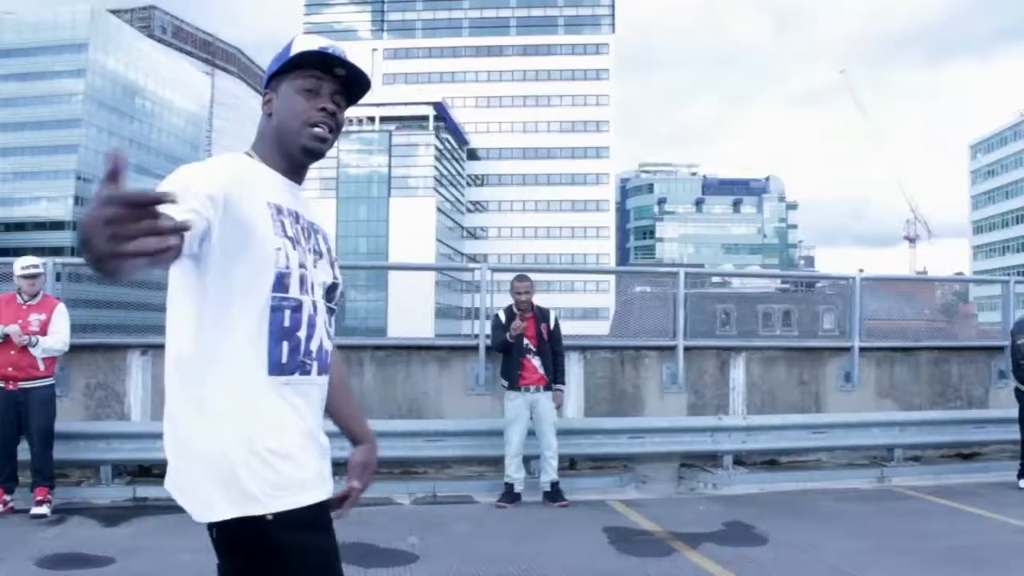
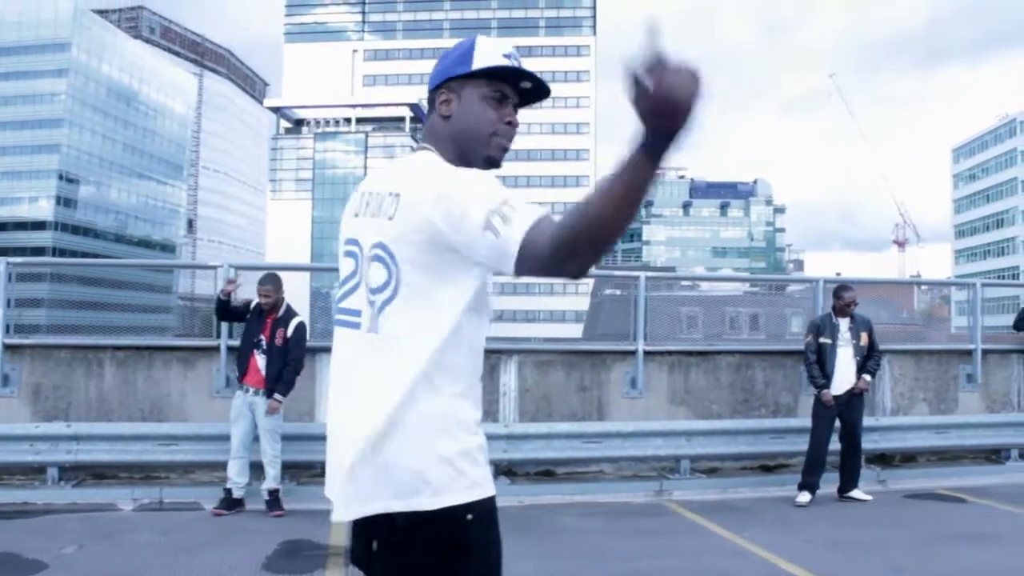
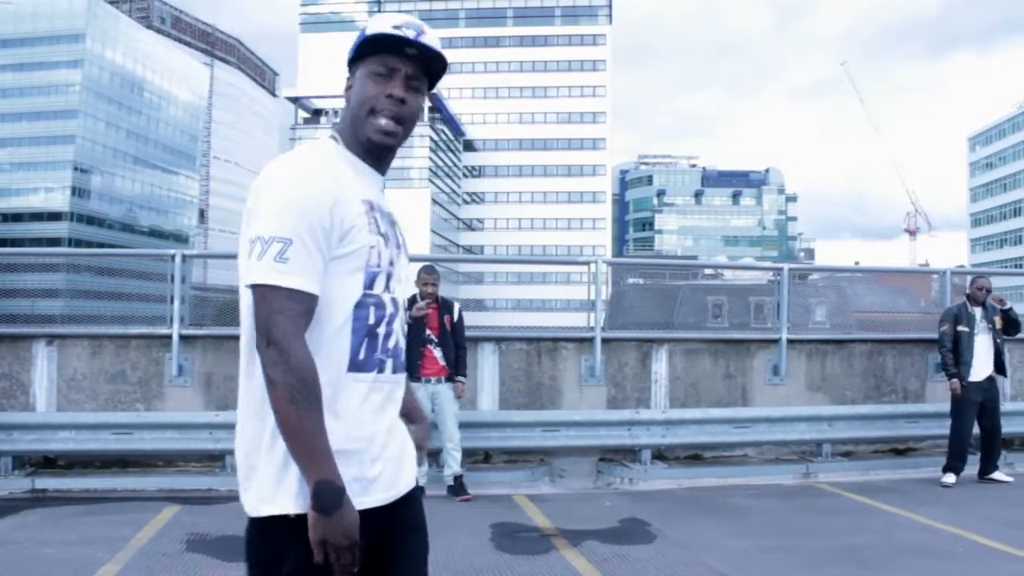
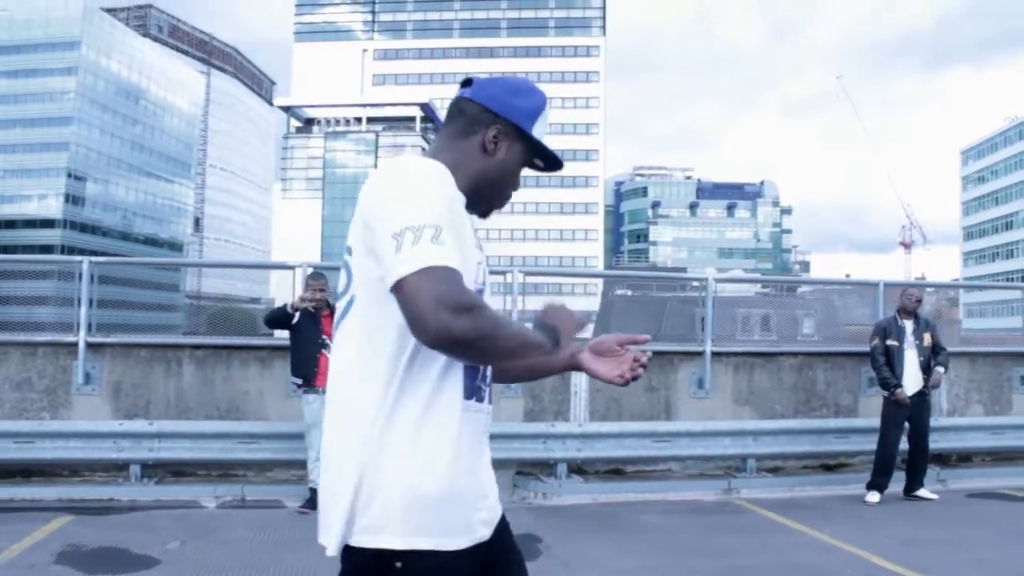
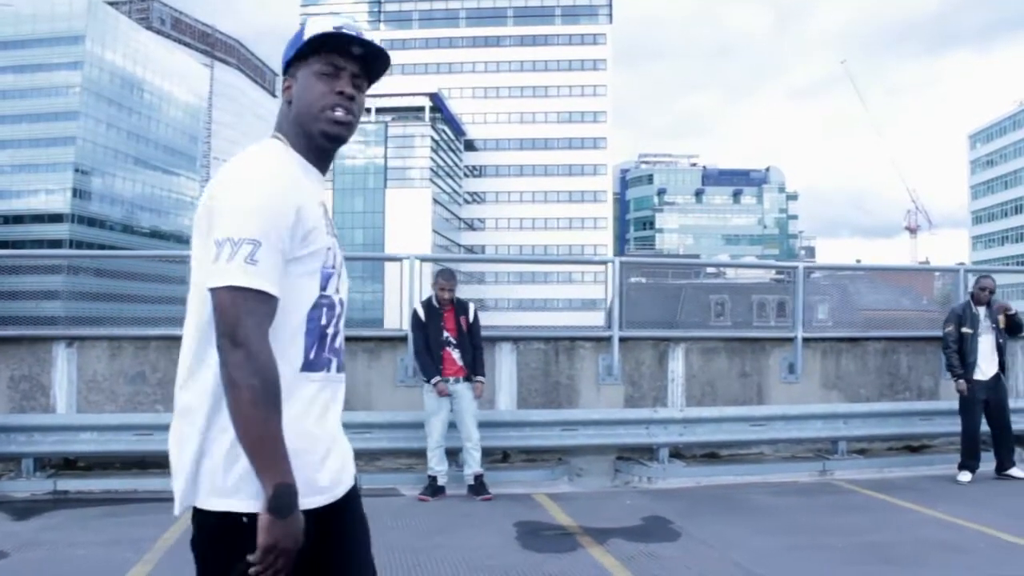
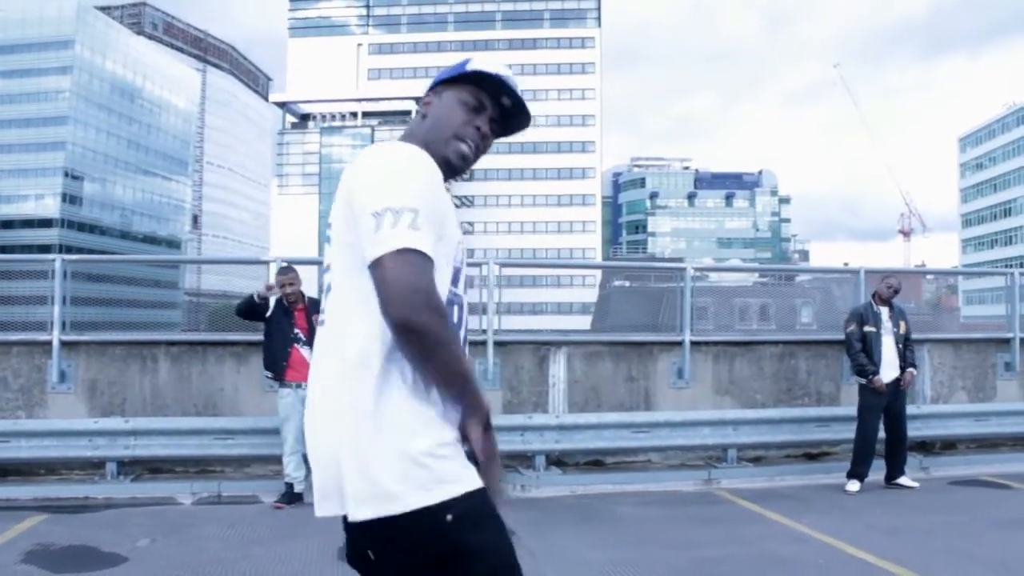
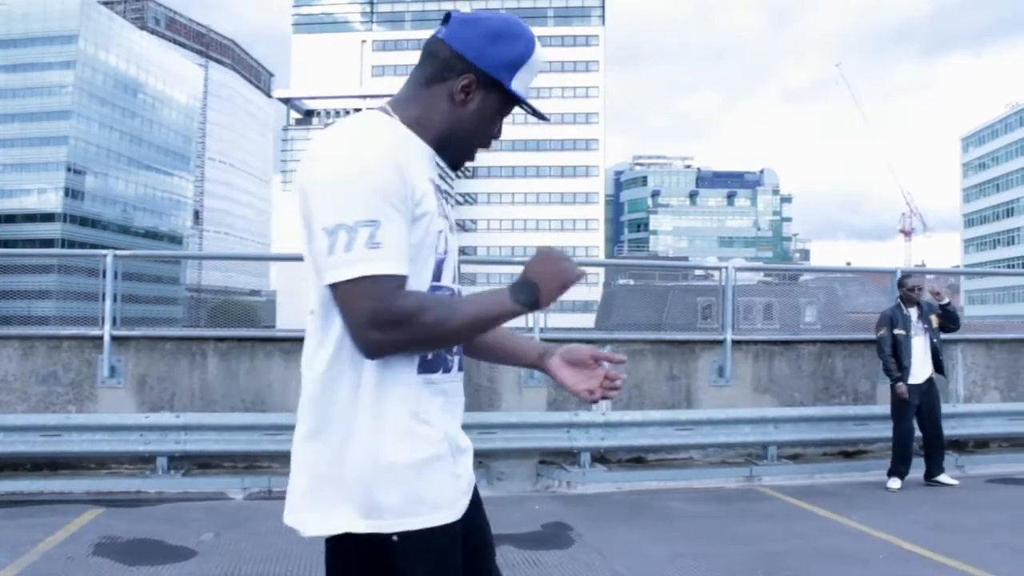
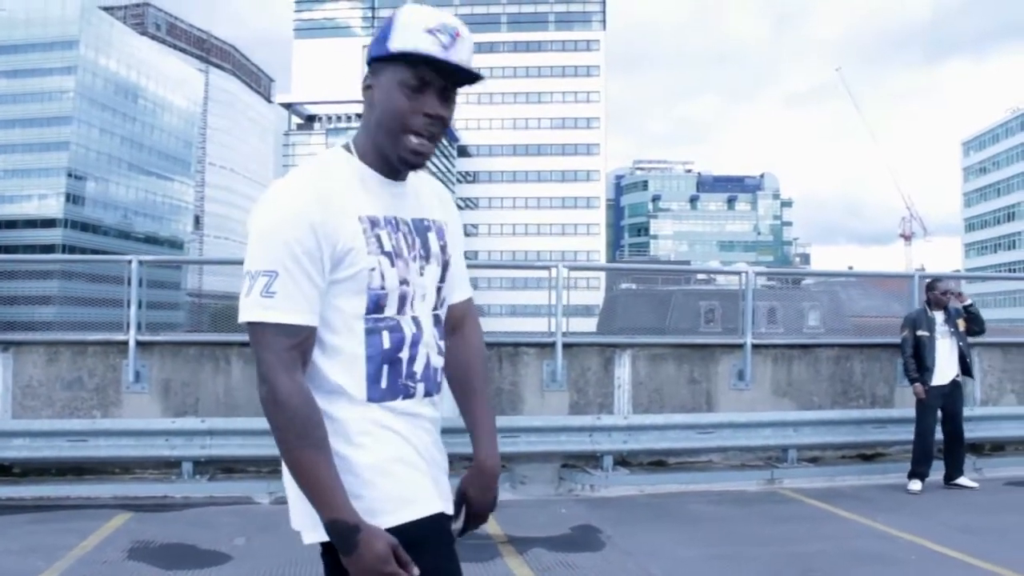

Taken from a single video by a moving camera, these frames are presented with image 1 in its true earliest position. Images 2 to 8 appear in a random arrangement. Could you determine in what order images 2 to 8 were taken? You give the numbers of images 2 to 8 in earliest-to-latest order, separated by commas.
5, 3, 8, 7, 4, 6, 2
